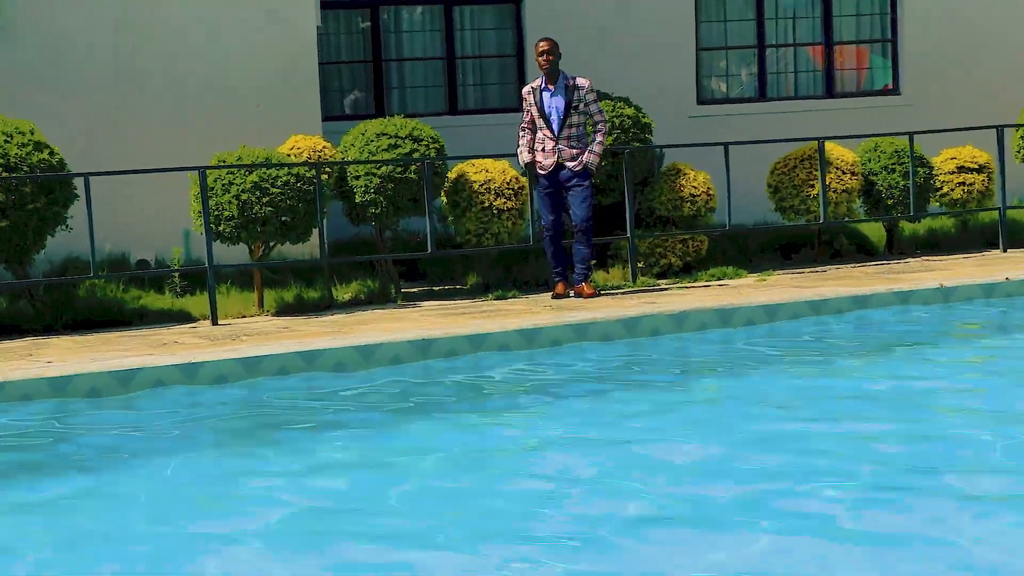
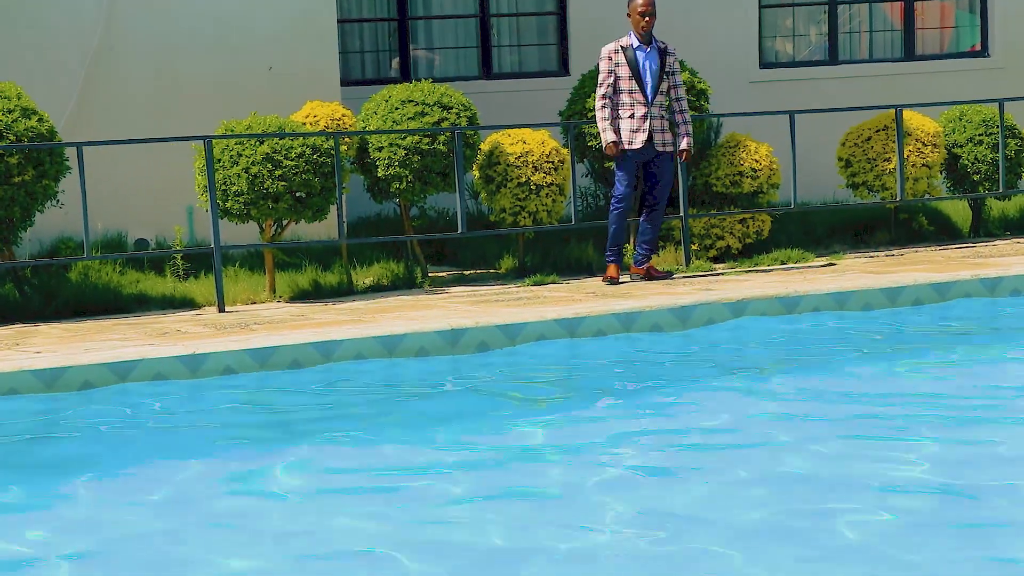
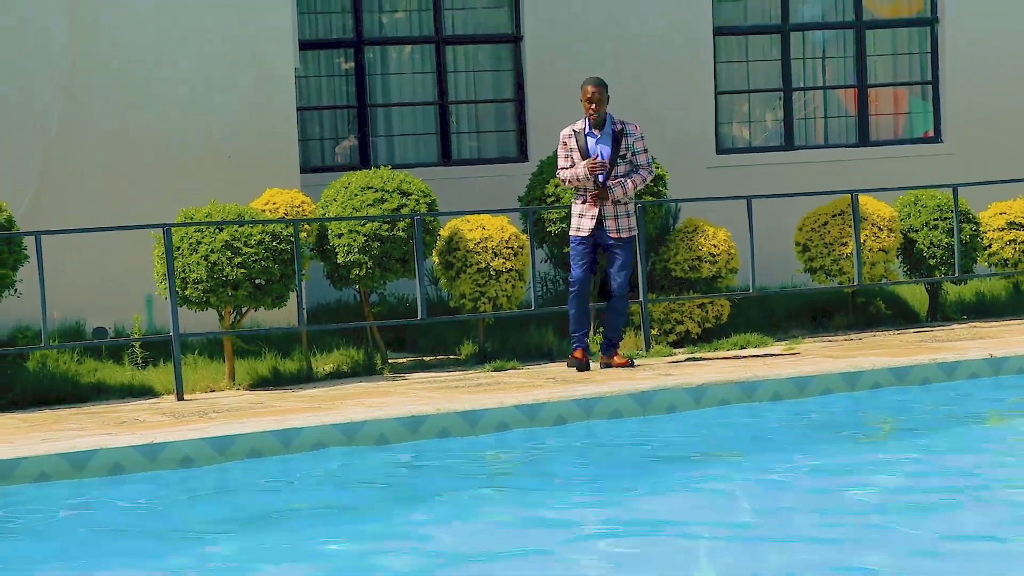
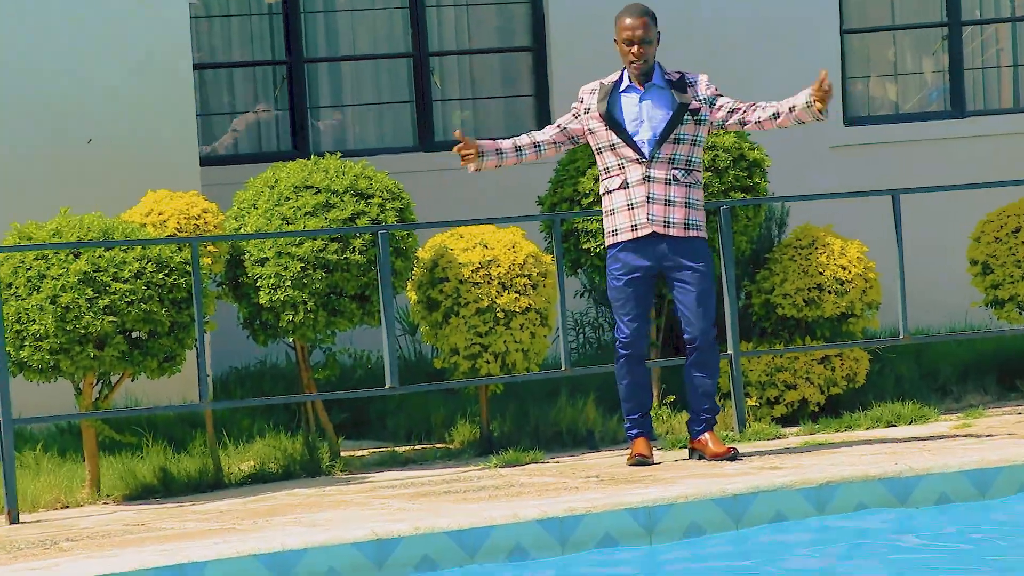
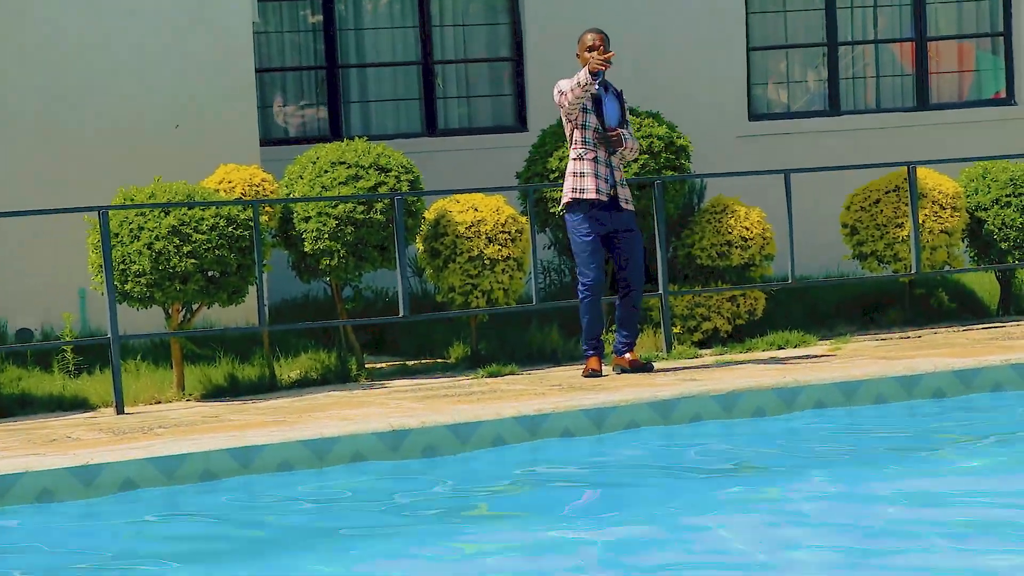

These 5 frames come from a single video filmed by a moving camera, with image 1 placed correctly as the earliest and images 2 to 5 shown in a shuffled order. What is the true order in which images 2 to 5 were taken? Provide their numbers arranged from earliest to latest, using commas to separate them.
2, 3, 5, 4
